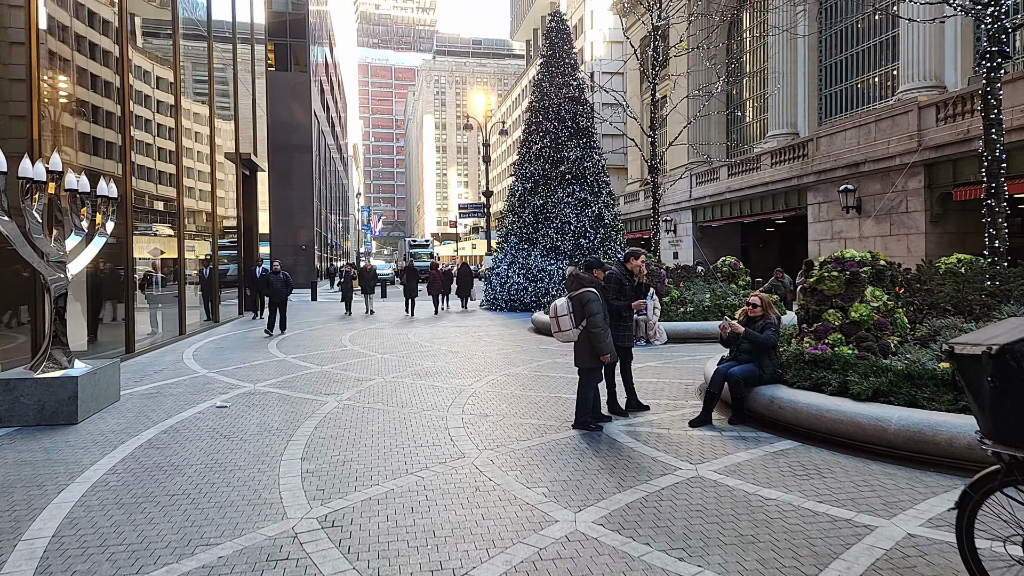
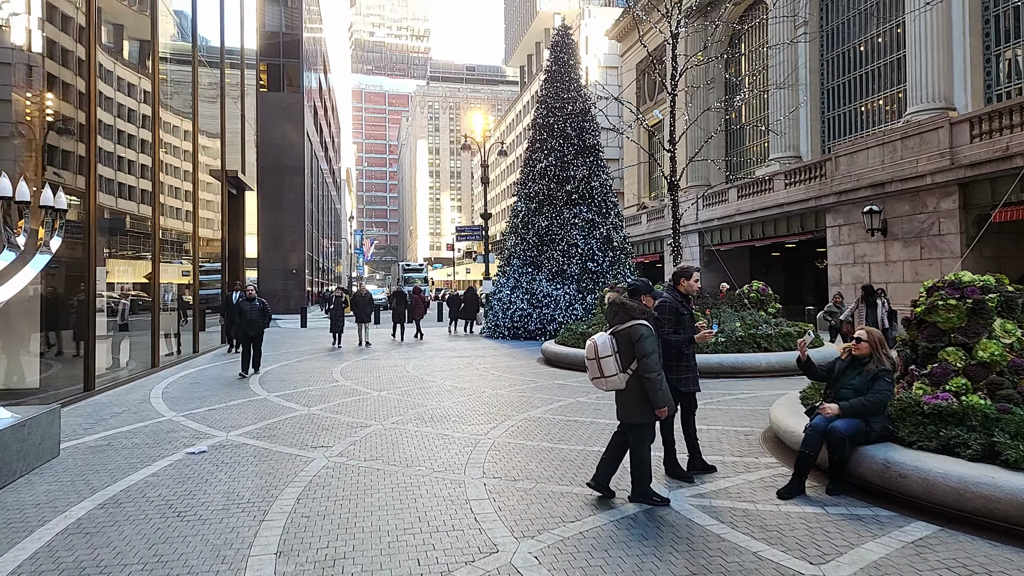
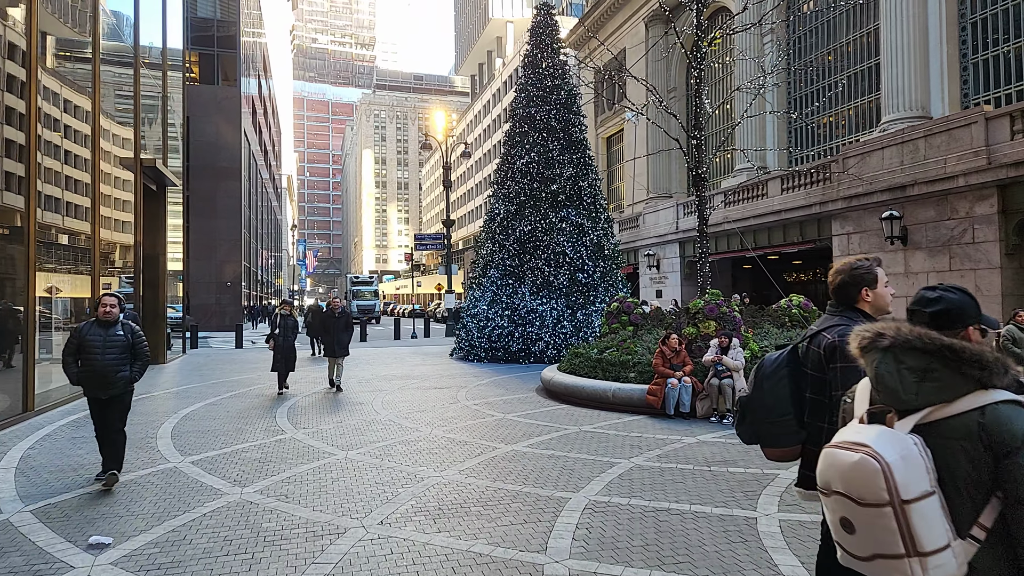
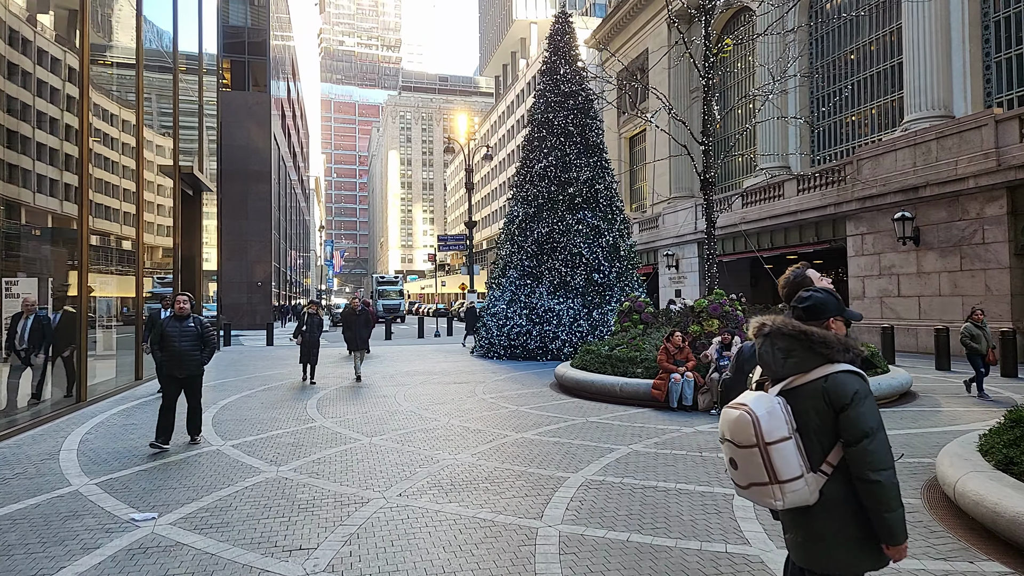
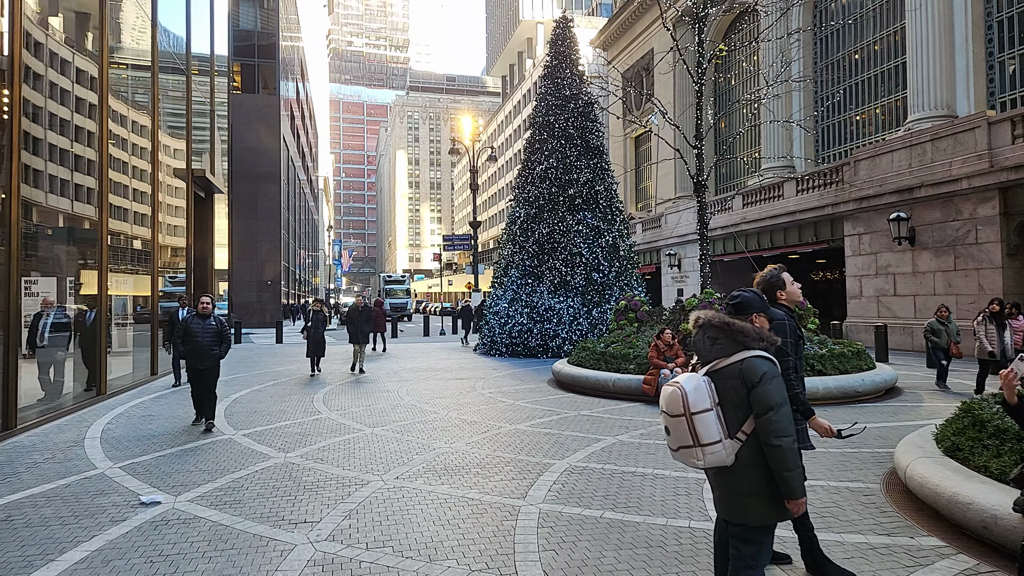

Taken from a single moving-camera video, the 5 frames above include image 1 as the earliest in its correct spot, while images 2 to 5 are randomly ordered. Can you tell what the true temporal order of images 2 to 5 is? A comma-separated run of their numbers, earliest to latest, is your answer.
2, 5, 4, 3
